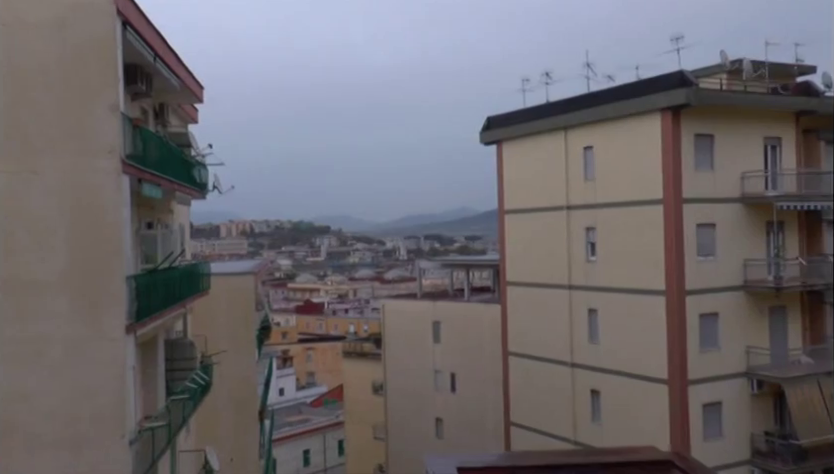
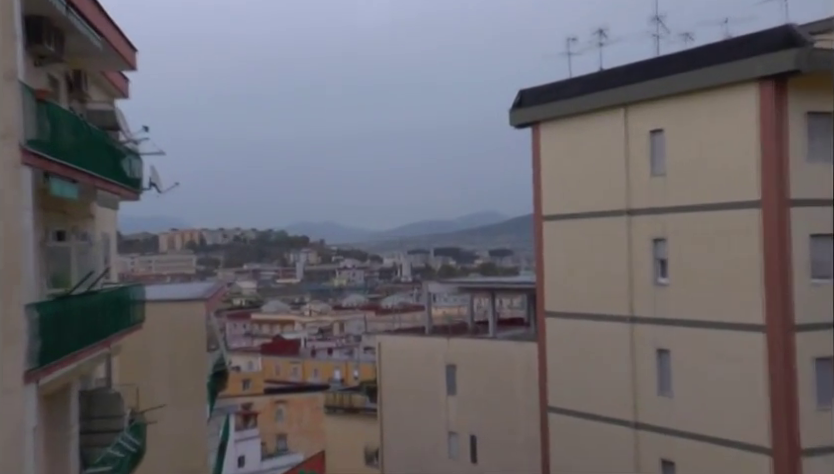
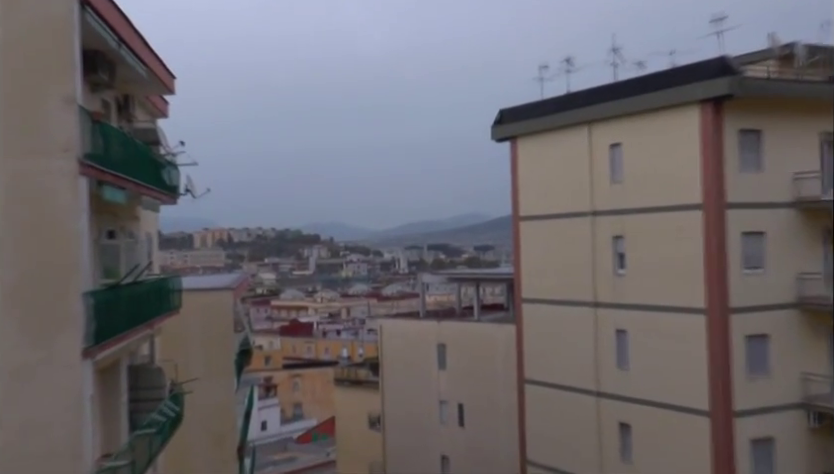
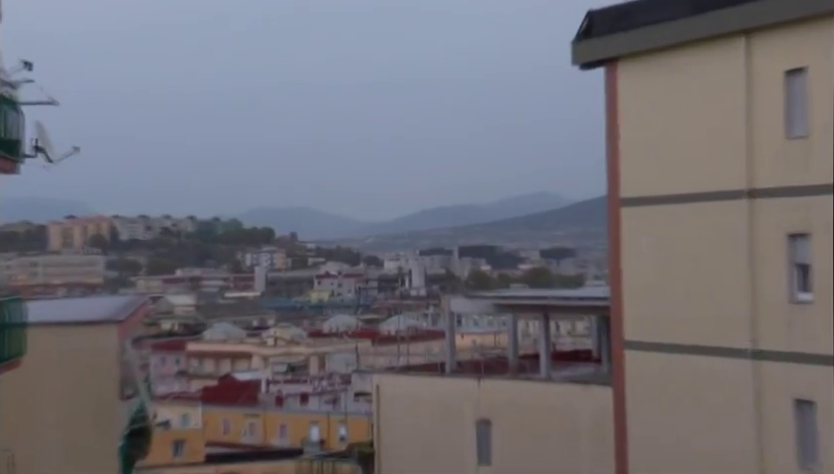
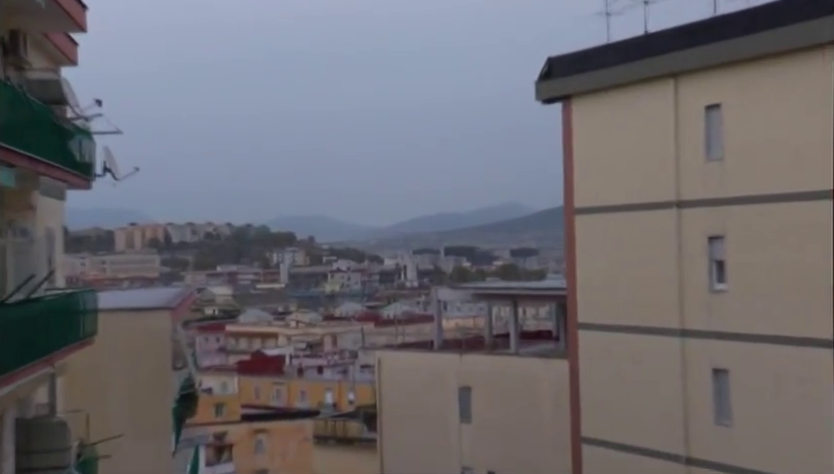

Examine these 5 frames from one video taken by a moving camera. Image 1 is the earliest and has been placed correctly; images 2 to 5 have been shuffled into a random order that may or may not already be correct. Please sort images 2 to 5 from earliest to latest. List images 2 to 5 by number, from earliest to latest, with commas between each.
3, 2, 5, 4
